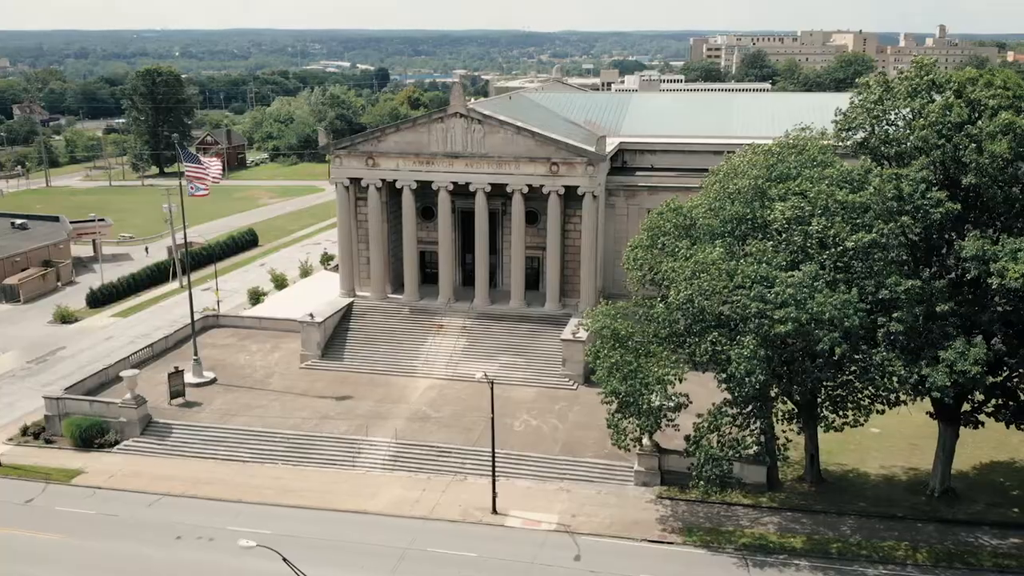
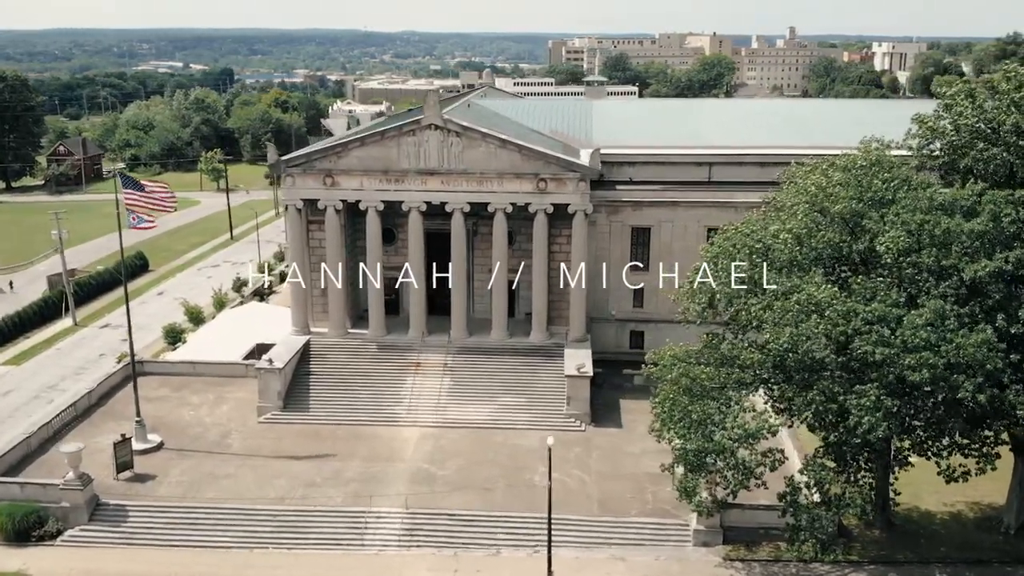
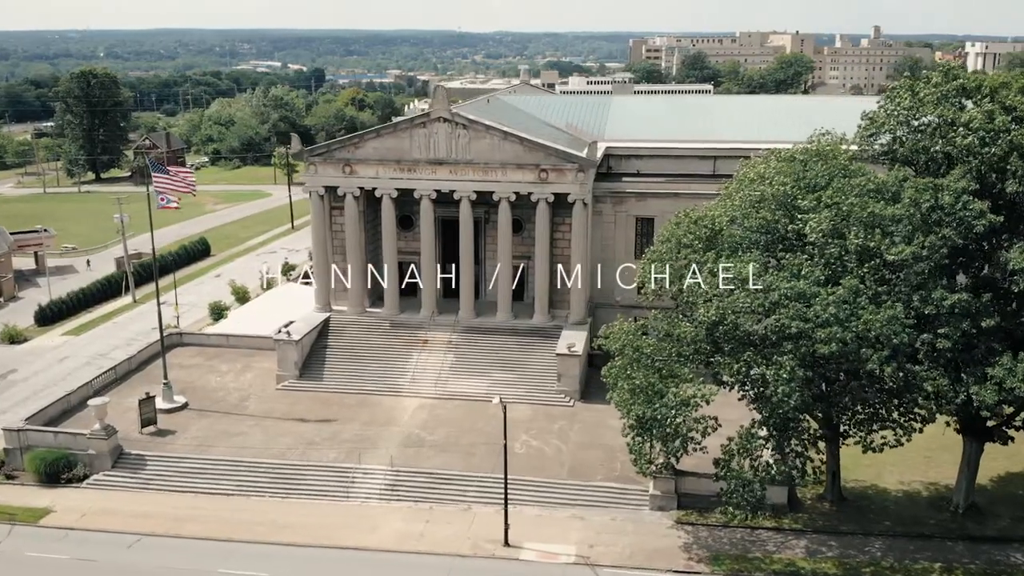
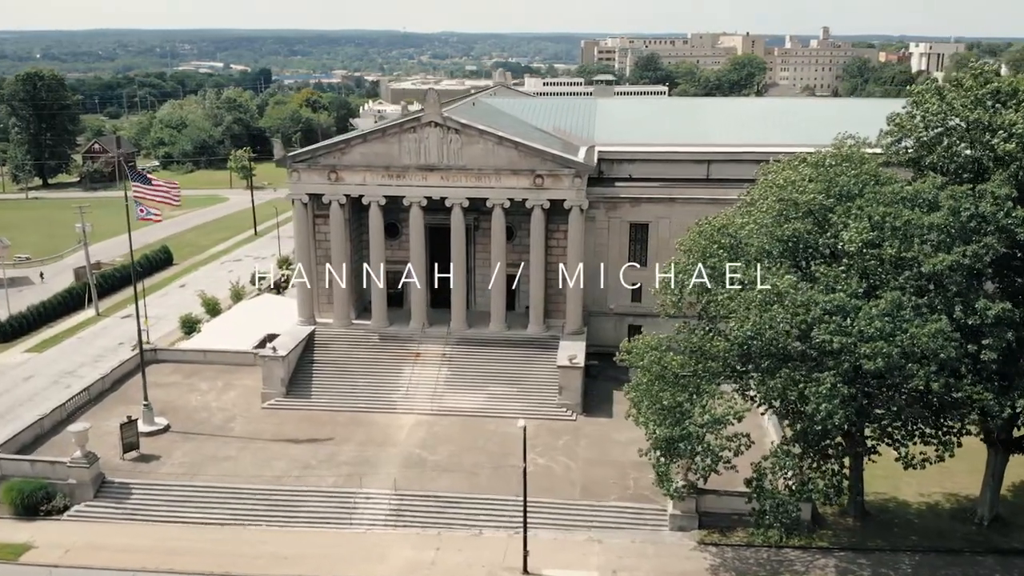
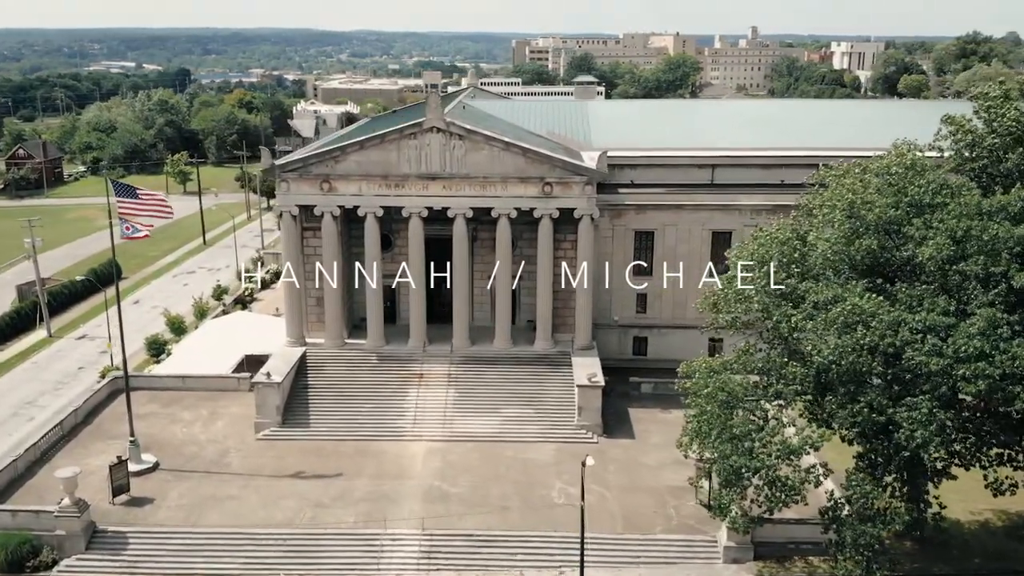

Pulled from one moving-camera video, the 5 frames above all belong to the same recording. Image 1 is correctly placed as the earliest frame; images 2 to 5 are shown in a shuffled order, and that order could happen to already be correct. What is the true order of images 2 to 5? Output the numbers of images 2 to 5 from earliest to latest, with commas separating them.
3, 4, 2, 5
